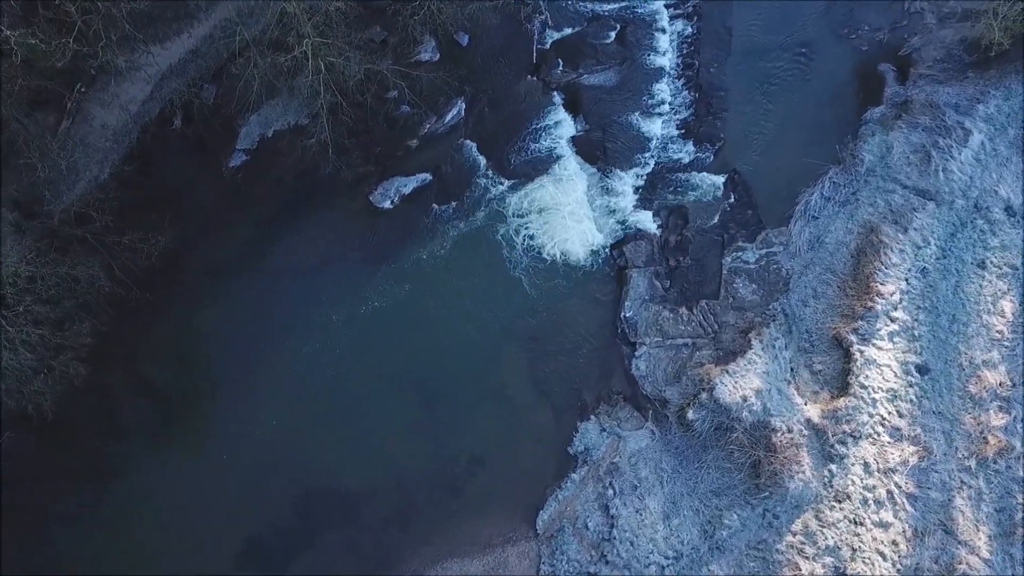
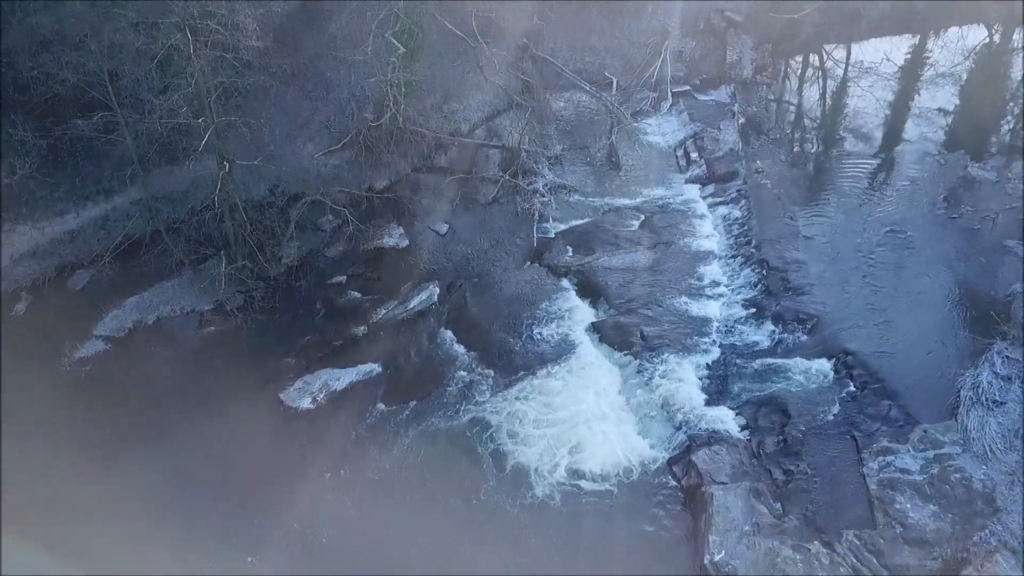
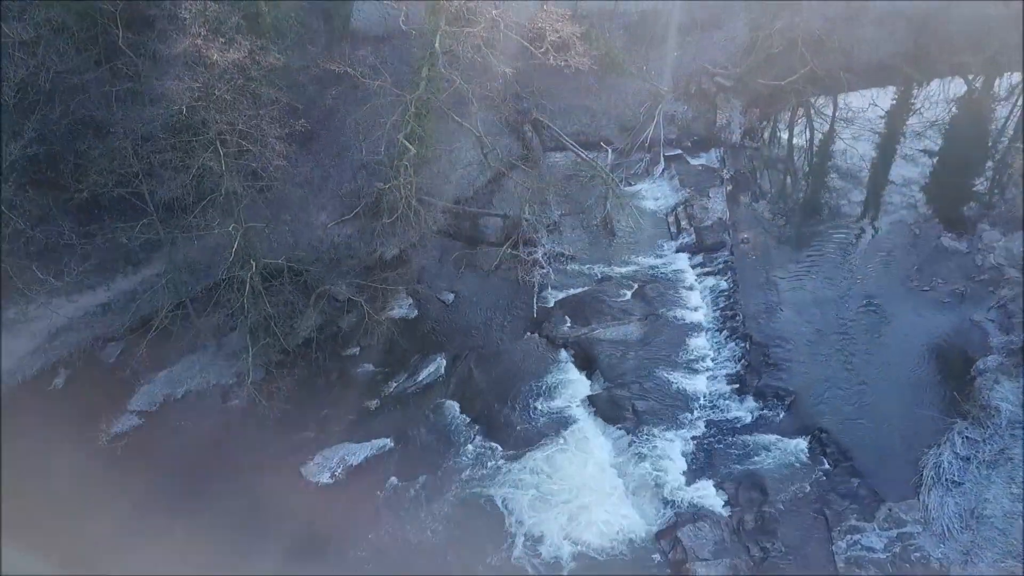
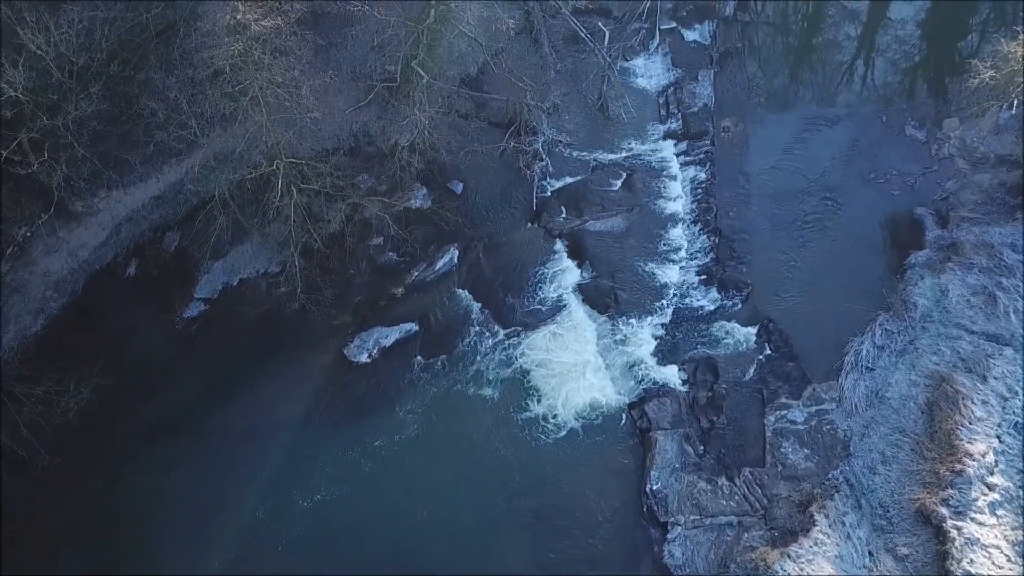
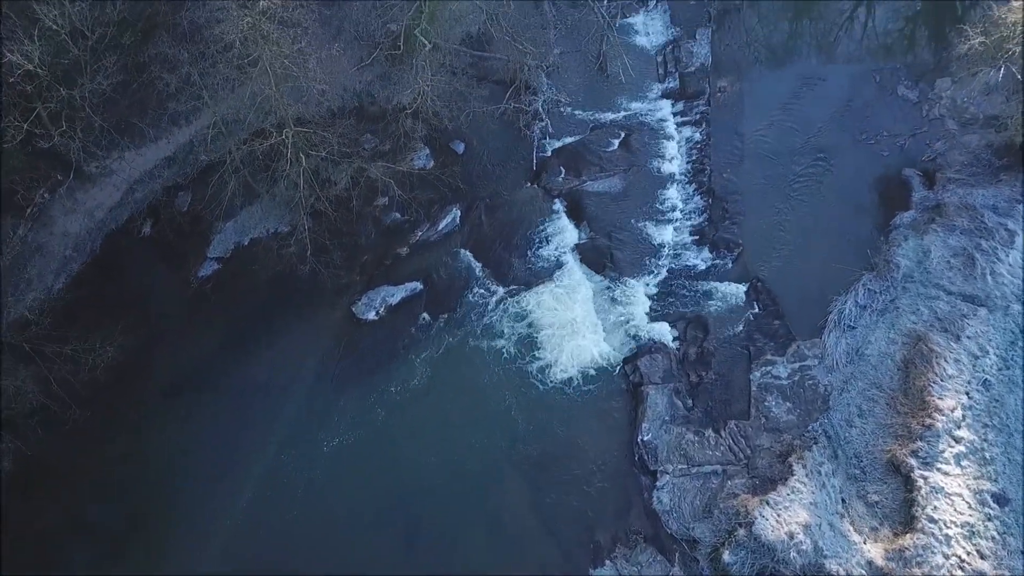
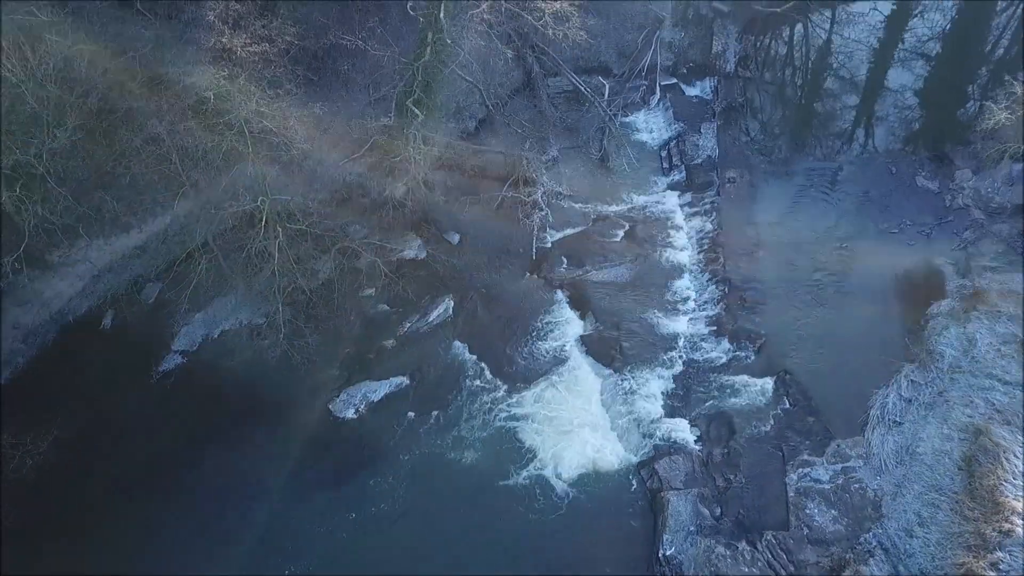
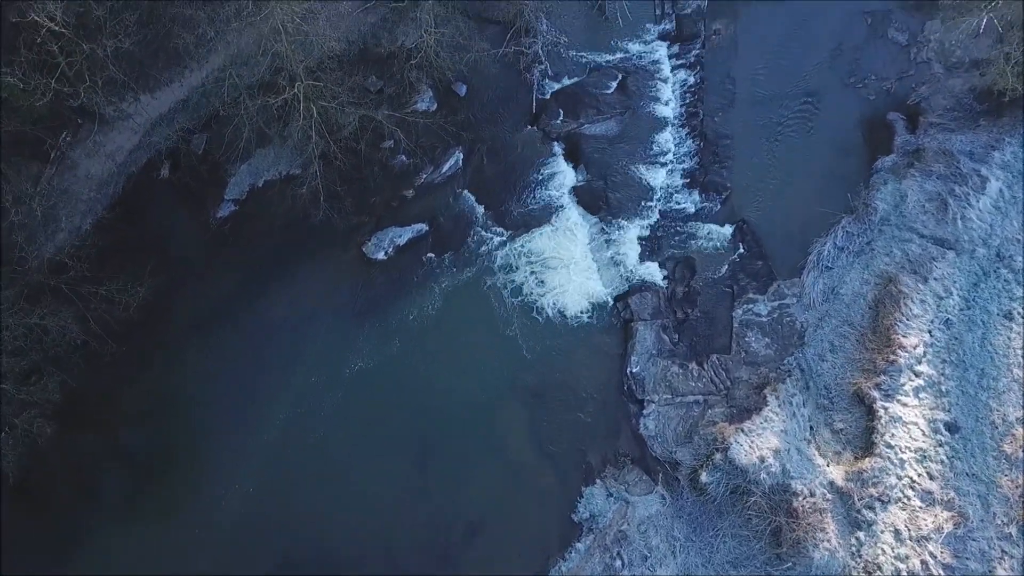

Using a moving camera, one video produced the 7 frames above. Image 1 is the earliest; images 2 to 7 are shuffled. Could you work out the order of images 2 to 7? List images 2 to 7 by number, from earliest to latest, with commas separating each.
7, 5, 4, 6, 3, 2
